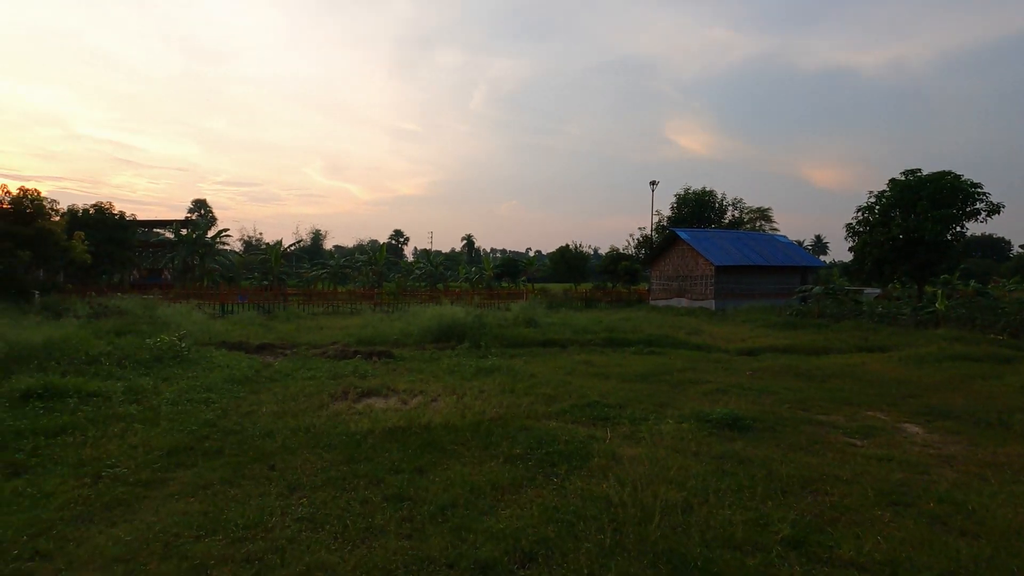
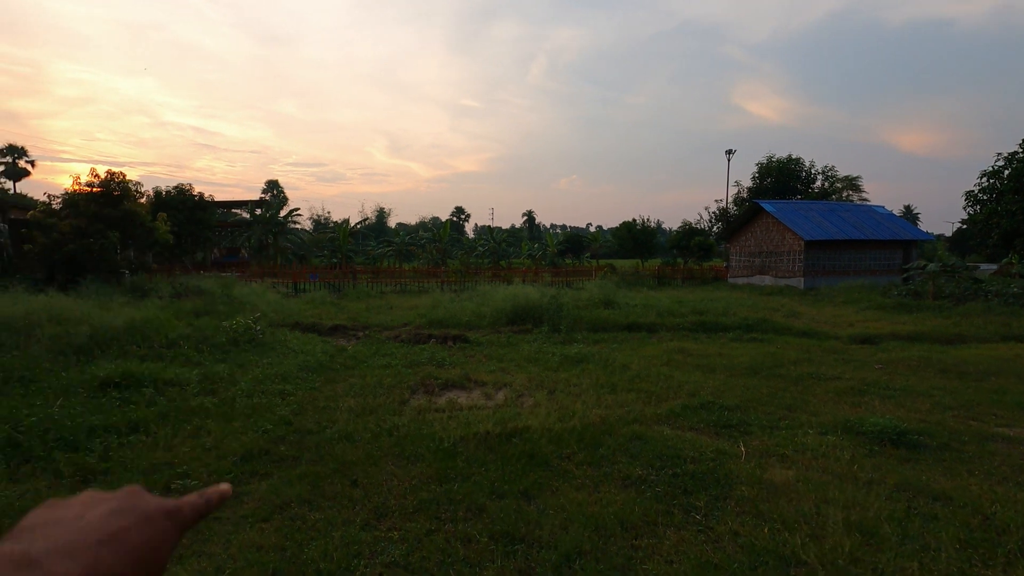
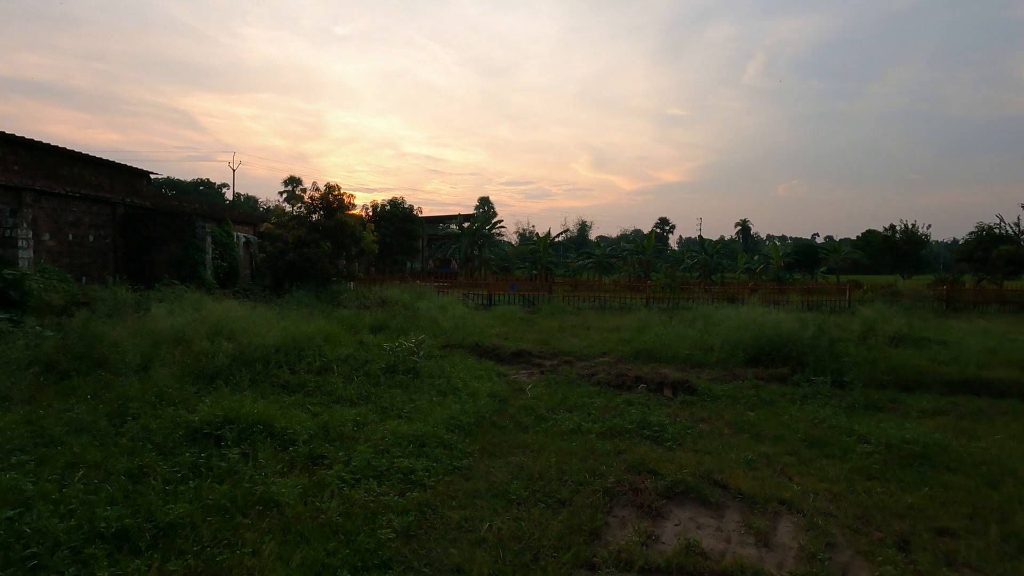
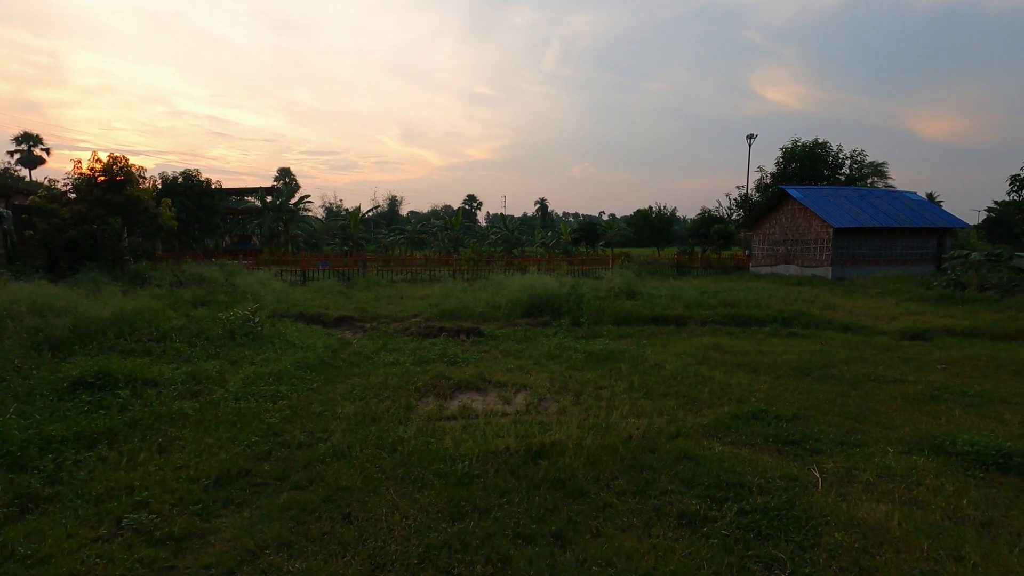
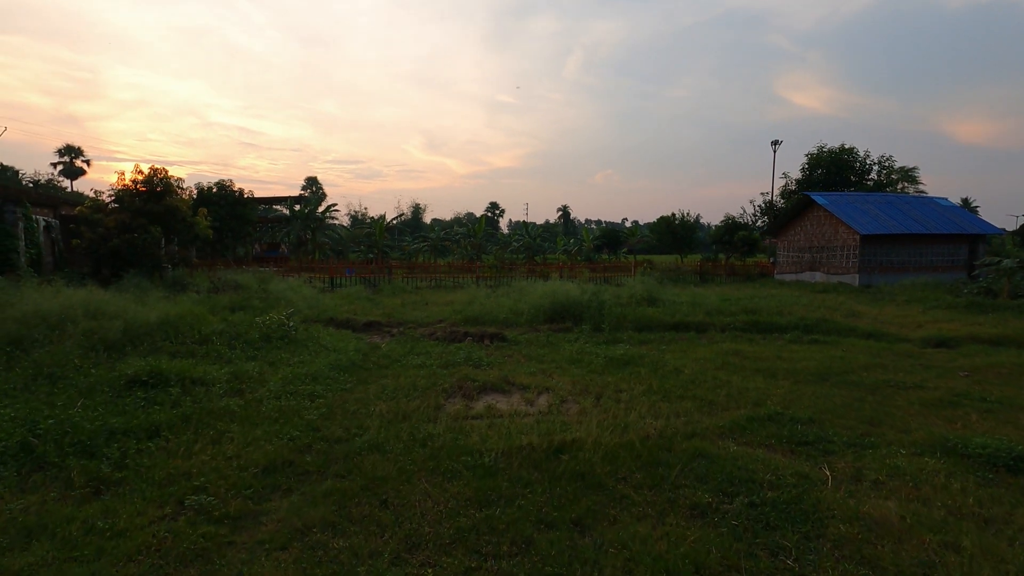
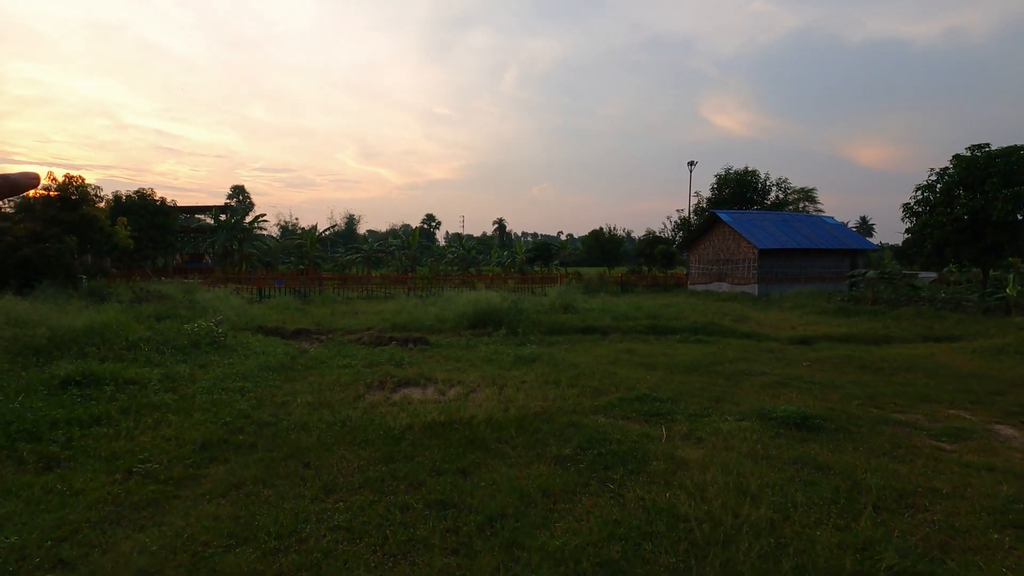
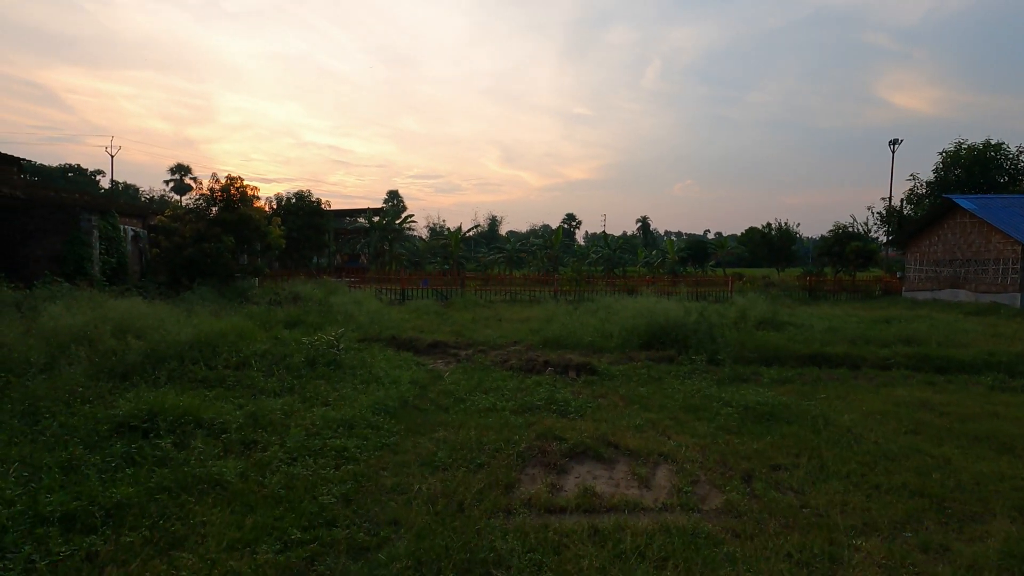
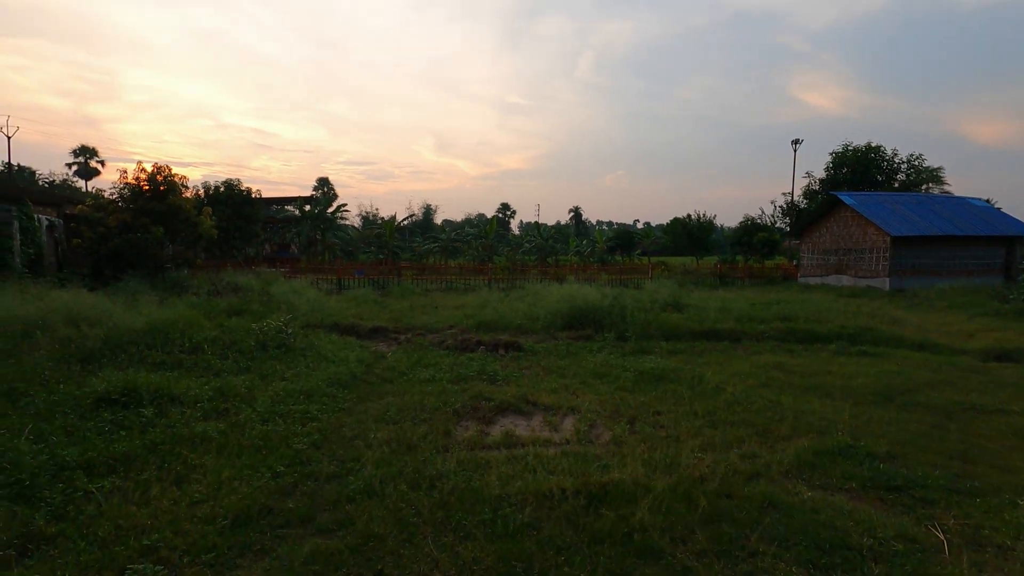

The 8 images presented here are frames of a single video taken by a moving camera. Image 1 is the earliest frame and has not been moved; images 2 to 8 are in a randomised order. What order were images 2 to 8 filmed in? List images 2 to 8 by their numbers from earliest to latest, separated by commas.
6, 2, 5, 4, 8, 7, 3
